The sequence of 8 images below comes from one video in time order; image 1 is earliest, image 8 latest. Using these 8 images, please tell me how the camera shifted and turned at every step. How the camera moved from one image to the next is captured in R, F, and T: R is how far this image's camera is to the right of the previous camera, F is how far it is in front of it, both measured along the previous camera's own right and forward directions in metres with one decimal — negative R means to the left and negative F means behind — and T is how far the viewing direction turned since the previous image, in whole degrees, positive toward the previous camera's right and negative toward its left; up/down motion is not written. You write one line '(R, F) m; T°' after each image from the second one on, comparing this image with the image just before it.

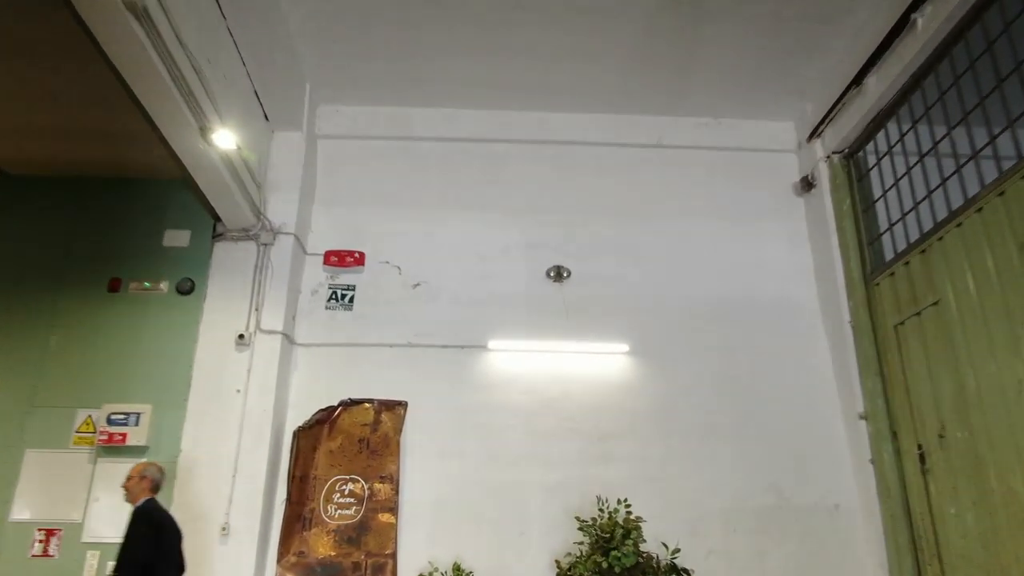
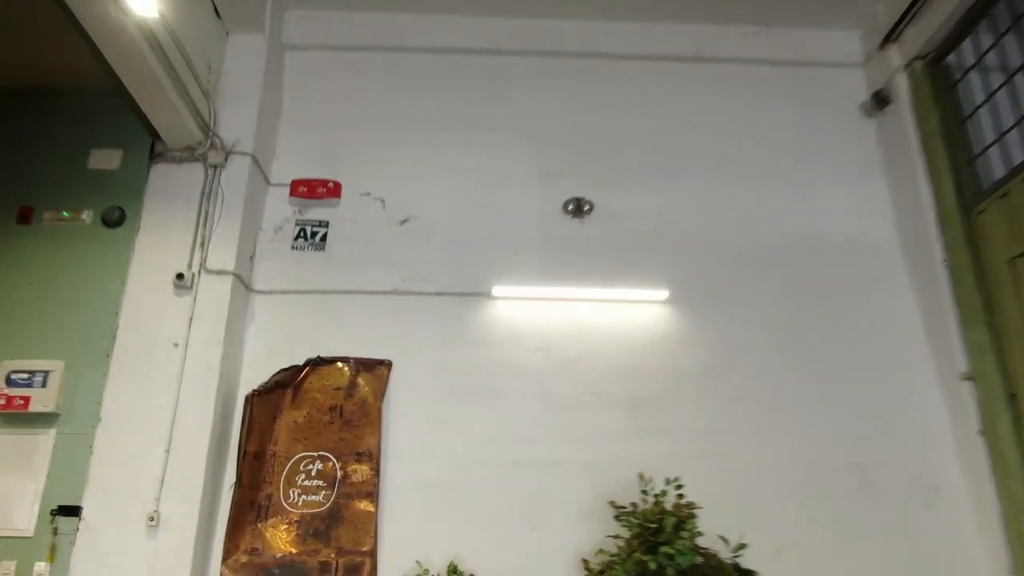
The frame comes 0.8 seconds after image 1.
(-0.1, +1.2) m; 0°
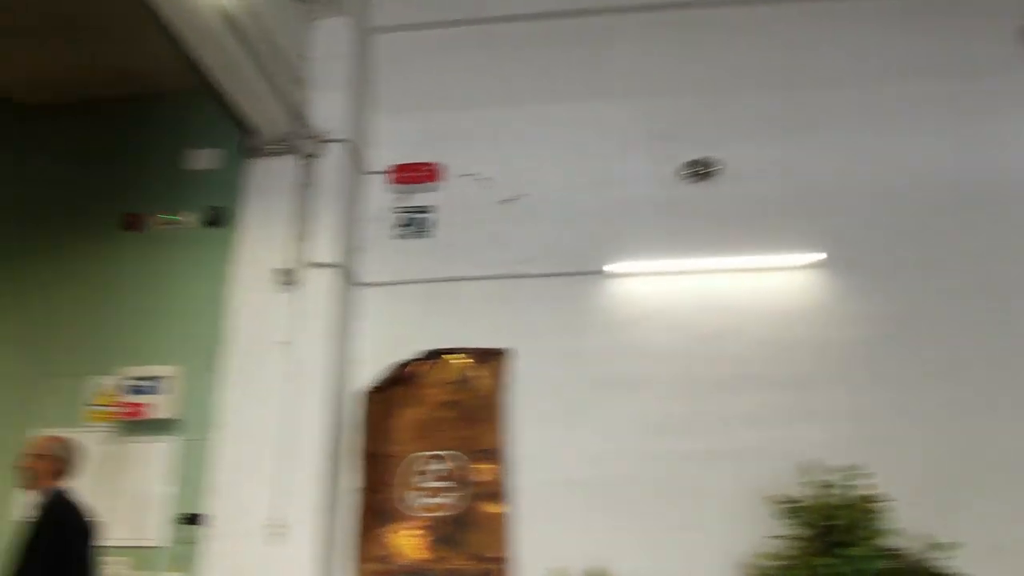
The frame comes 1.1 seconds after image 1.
(-0.1, +0.4) m; -8°
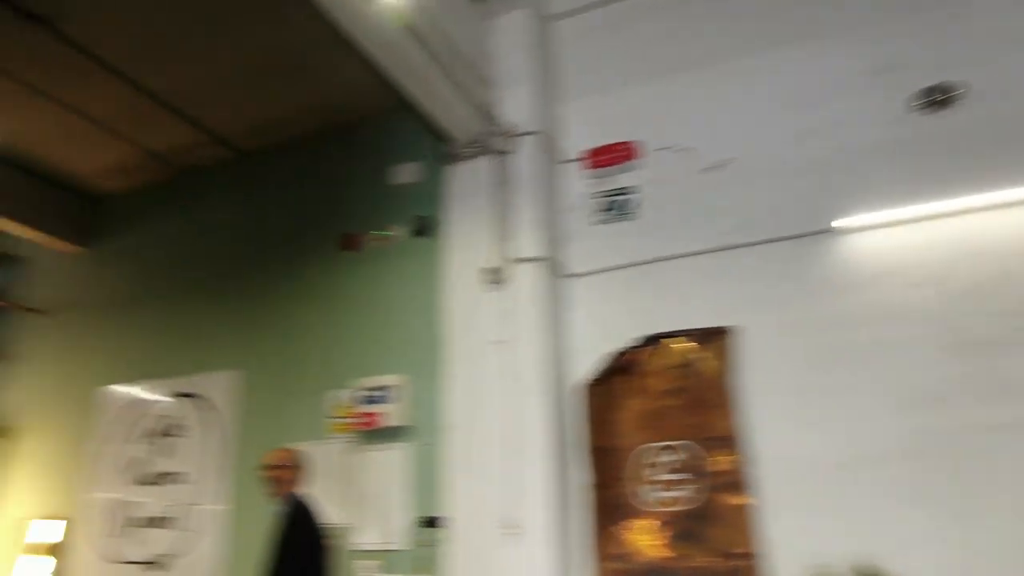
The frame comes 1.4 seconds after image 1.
(-0.1, +0.2) m; -15°
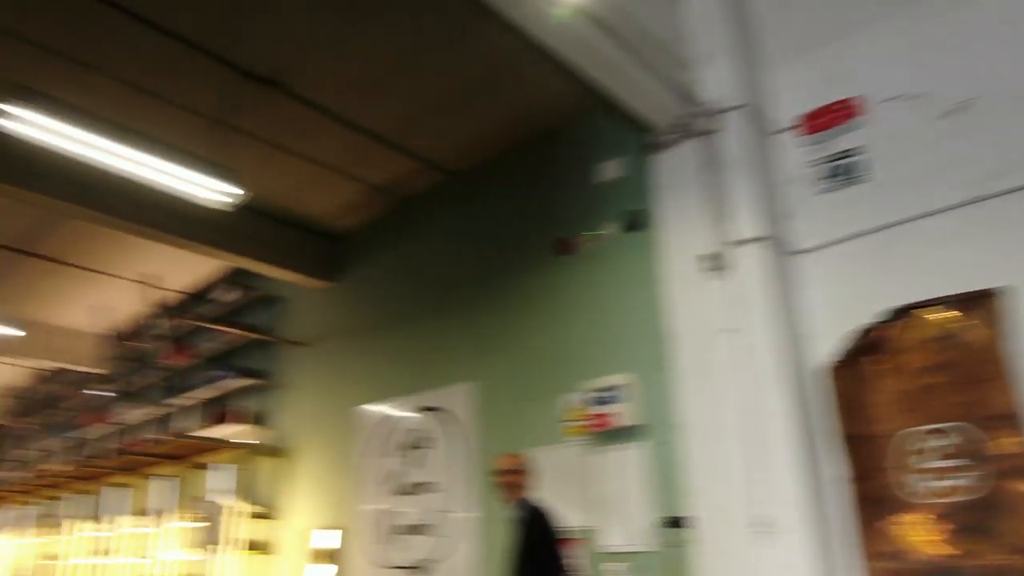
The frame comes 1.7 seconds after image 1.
(-0.1, 0.0) m; -16°
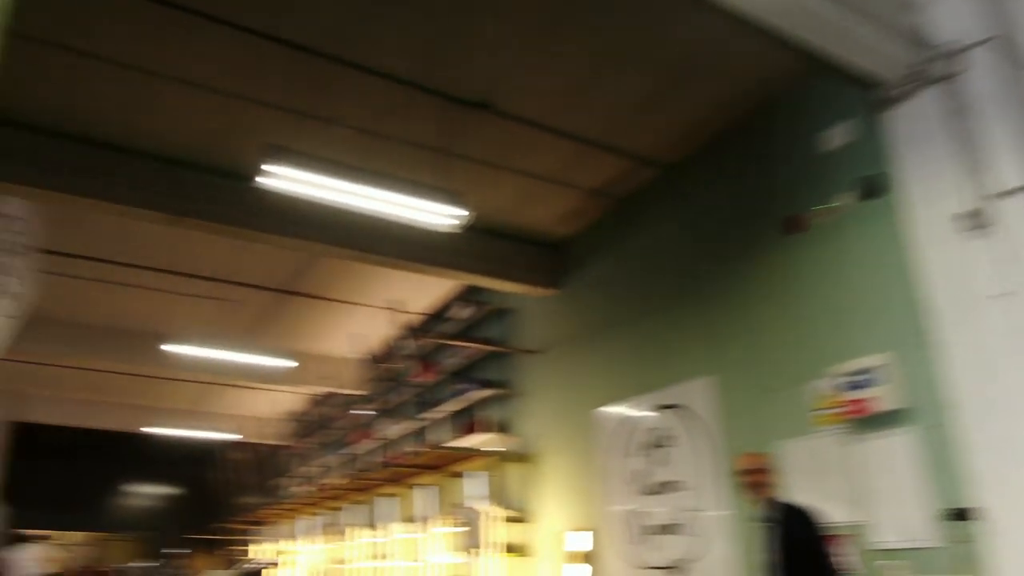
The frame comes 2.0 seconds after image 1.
(-0.1, 0.0) m; -16°
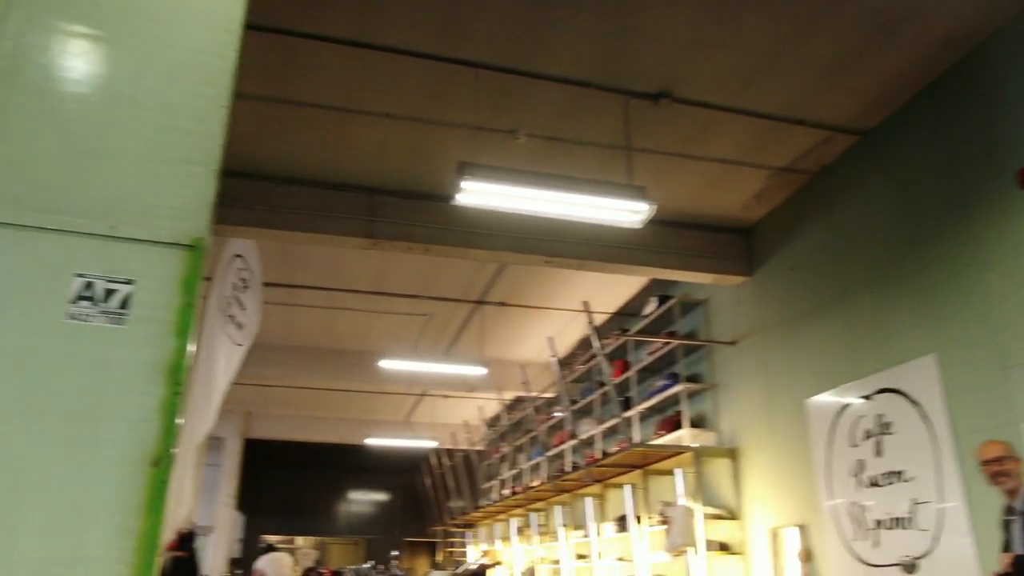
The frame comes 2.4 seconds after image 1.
(-0.1, 0.0) m; -13°
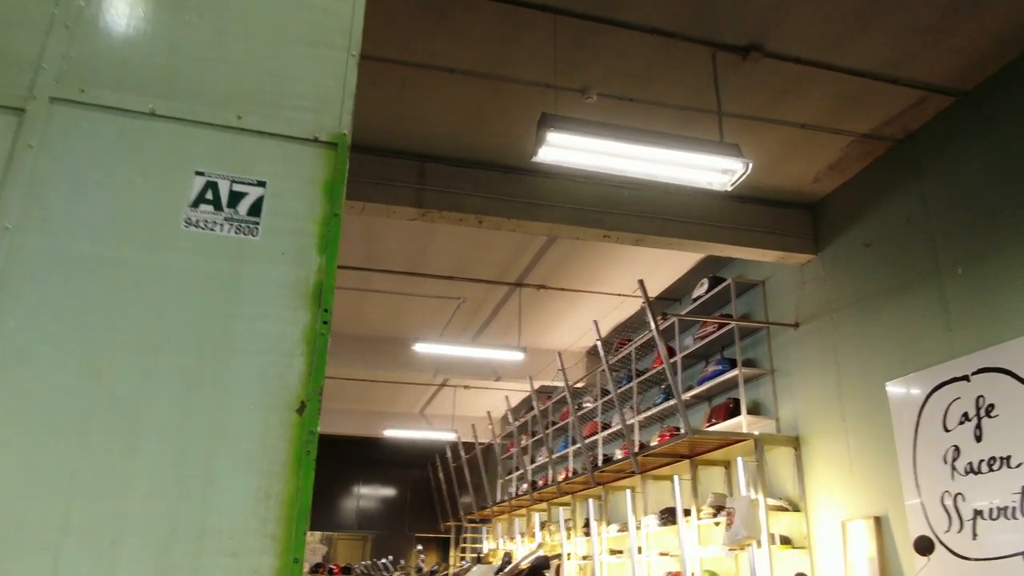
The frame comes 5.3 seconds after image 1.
(-0.3, +0.3) m; +1°
